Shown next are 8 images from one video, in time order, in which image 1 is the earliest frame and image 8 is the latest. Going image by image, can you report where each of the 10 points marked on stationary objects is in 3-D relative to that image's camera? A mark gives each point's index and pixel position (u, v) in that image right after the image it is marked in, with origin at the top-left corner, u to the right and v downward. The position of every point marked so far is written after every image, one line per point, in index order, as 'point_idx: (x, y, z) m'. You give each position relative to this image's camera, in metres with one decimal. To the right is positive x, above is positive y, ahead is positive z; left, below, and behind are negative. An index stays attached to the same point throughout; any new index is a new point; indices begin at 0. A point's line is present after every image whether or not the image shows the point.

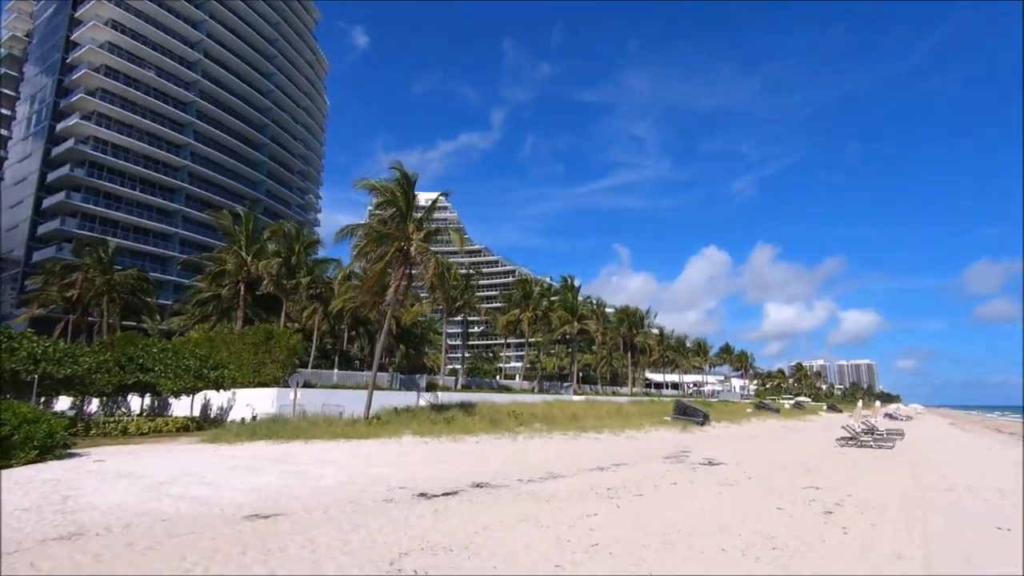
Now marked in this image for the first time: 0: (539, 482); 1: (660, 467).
0: (+0.6, -4.3, +11.9) m
1: (+4.2, -5.1, +15.3) m
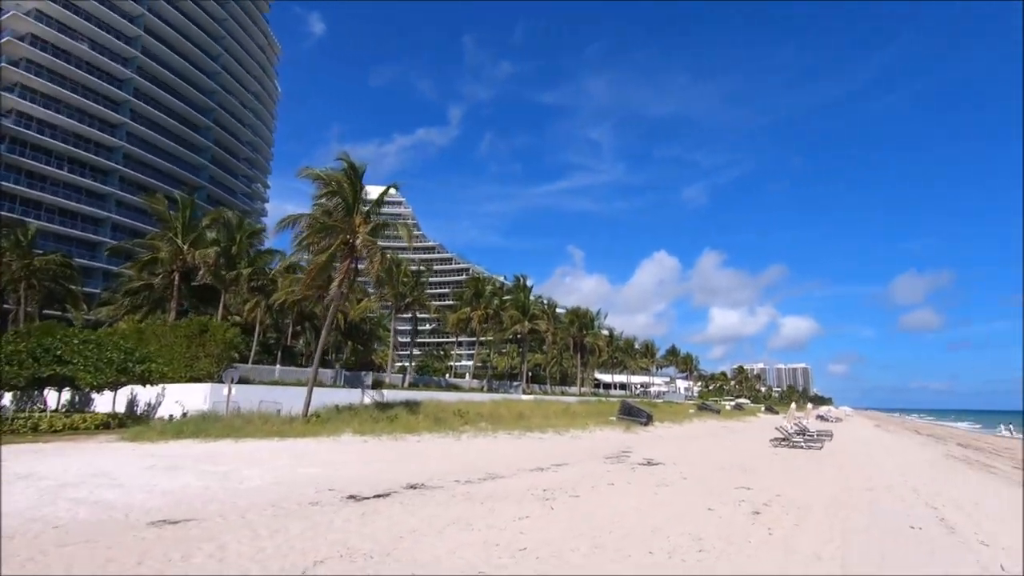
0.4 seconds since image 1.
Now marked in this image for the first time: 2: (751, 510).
0: (-0.8, -4.2, +11.6) m
1: (+2.5, -5.1, +15.3) m
2: (+4.1, -3.8, +9.4) m
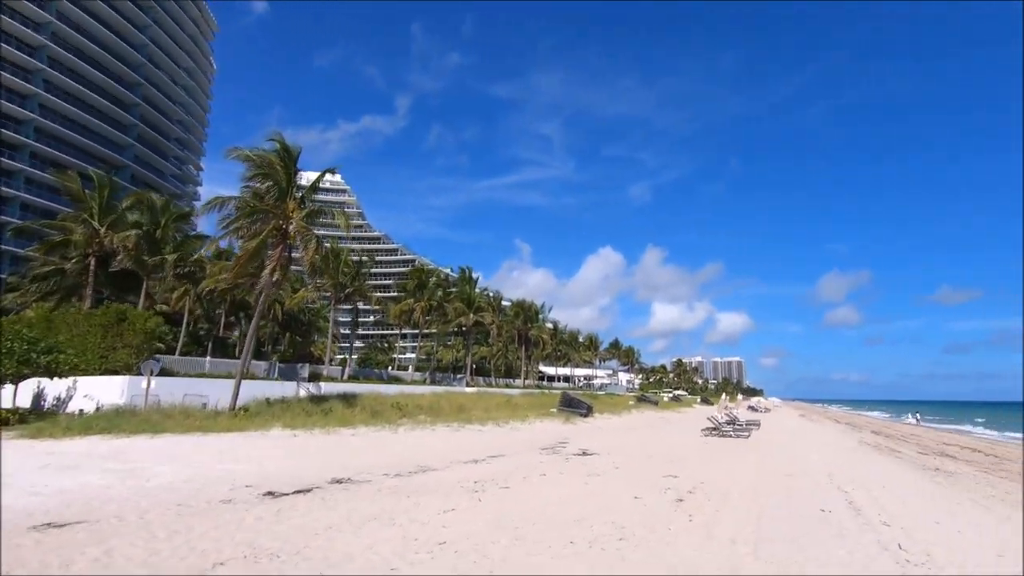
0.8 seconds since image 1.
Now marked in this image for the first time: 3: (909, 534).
0: (-2.3, -4.0, +11.3) m
1: (+0.6, -4.8, +15.3) m
2: (+2.9, -3.7, +9.5) m
3: (+5.8, -3.6, +7.8) m
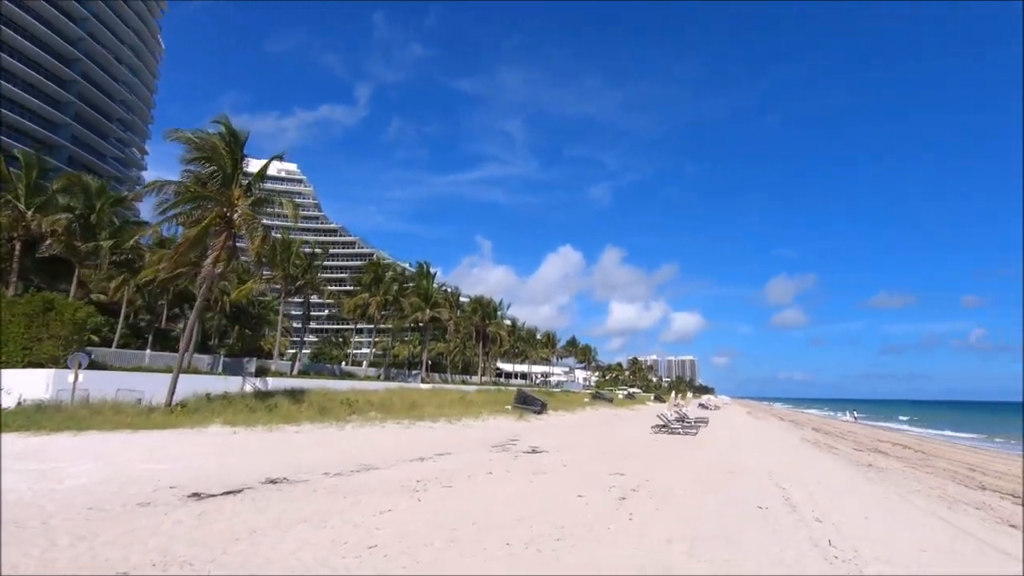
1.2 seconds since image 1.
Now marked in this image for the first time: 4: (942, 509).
0: (-3.4, -3.8, +10.9) m
1: (-0.8, -4.7, +15.1) m
2: (+1.9, -3.7, +9.5) m
3: (+4.9, -3.6, +8.0) m
4: (+8.2, -4.2, +10.3) m
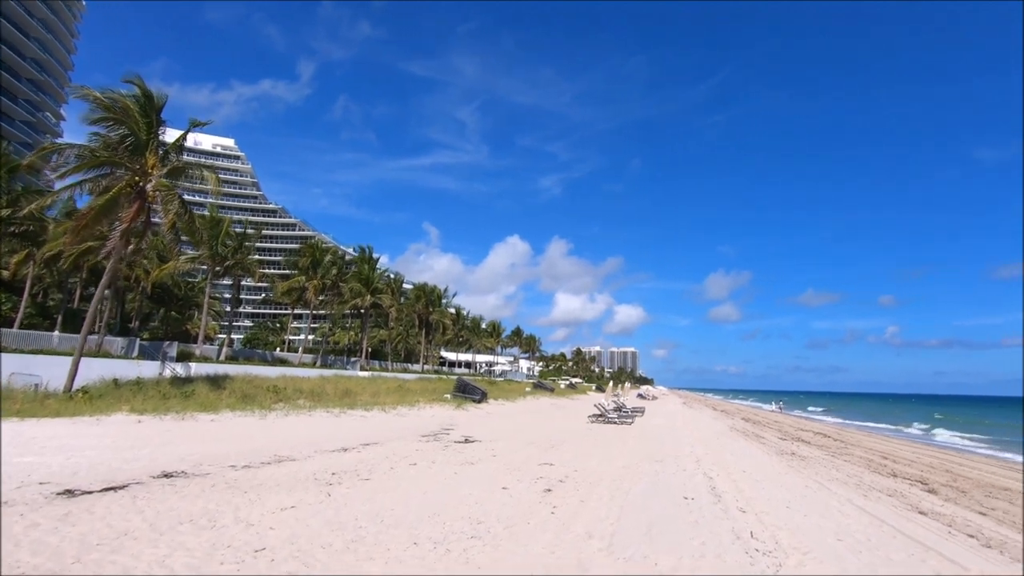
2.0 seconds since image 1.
0: (-4.8, -3.4, +10.0) m
1: (-2.7, -4.2, +14.5) m
2: (+0.5, -3.4, +9.2) m
3: (+3.7, -3.4, +7.9) m
4: (+6.7, -4.1, +10.5) m
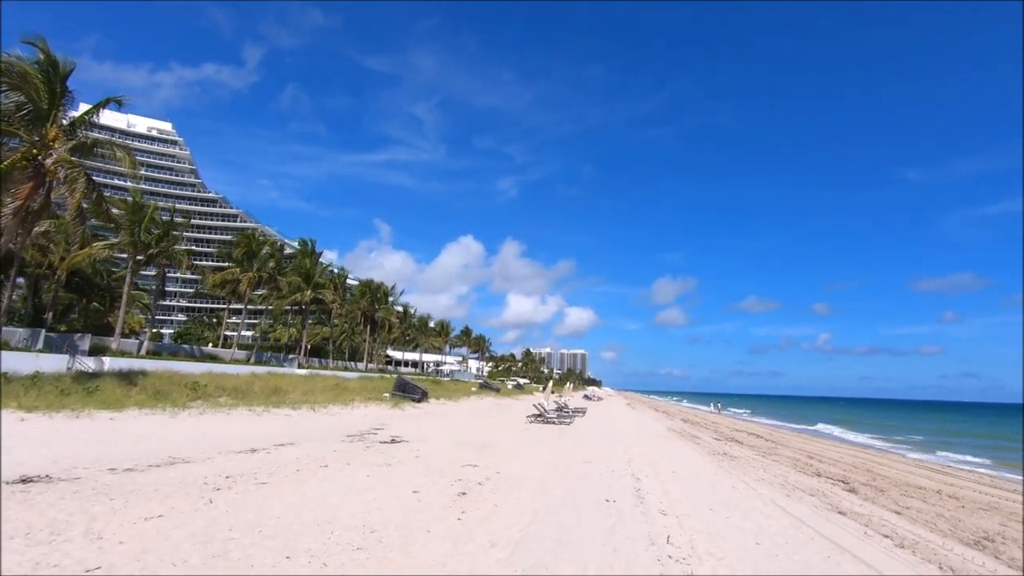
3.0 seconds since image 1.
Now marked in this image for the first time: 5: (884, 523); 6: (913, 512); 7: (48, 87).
0: (-6.3, -3.0, +8.9) m
1: (-4.6, -4.0, +13.6) m
2: (-0.8, -3.2, +8.5) m
3: (+2.4, -3.3, +7.6) m
4: (+5.2, -4.1, +10.5) m
5: (+6.2, -4.0, +9.1) m
6: (+7.8, -4.3, +10.4) m
7: (-15.9, +6.9, +18.5) m
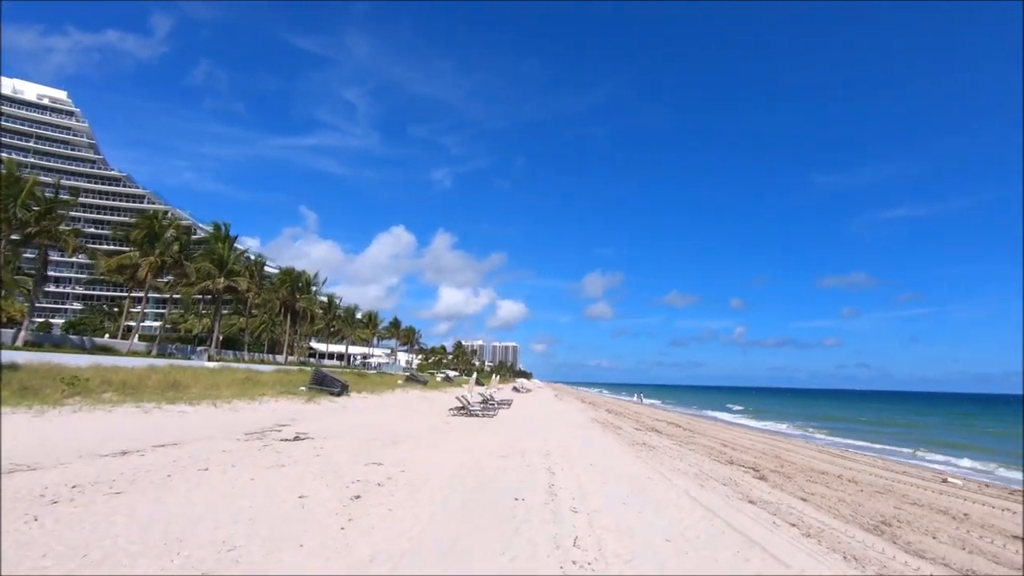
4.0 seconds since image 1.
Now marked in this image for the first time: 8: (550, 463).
0: (-7.7, -2.7, +7.4) m
1: (-6.6, -3.6, +12.2) m
2: (-2.3, -2.9, +7.7) m
3: (+1.1, -3.1, +7.2) m
4: (+3.5, -3.8, +10.3) m
5: (+4.7, -3.8, +9.1) m
6: (+6.0, -4.1, +10.6) m
7: (-18.2, +7.6, +15.6) m
8: (+0.9, -3.8, +11.8) m
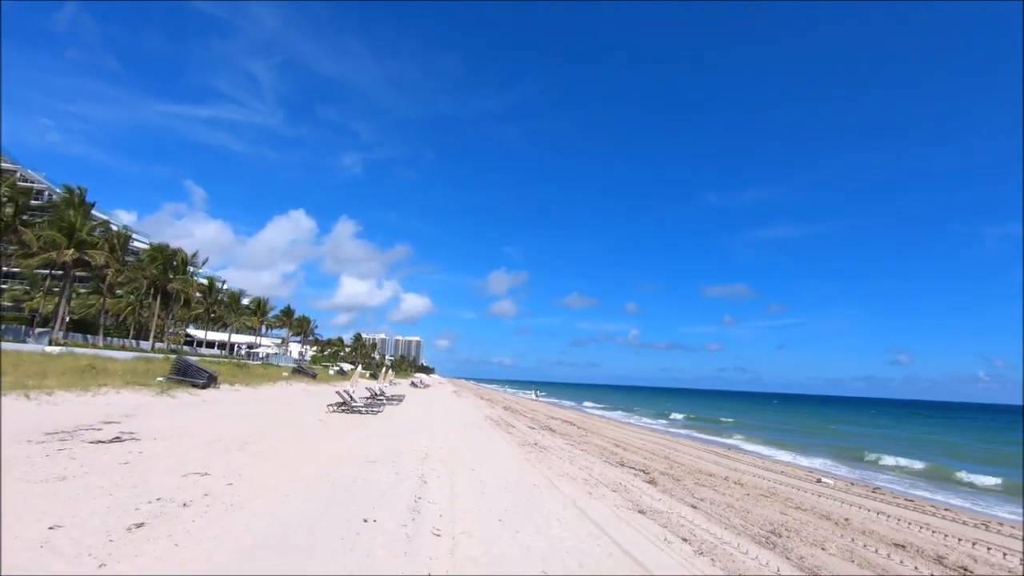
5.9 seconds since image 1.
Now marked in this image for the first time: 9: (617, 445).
0: (-9.2, -2.0, +4.5) m
1: (-9.0, -2.9, +9.5) m
2: (-3.9, -2.4, +5.7) m
3: (-0.6, -2.8, +5.8) m
4: (+1.2, -3.6, +9.3) m
5: (+2.6, -3.6, +8.3) m
6: (+3.6, -4.0, +10.1) m
7: (-20.5, +8.9, +10.7) m
8: (-1.6, -3.5, +10.4) m
9: (+3.6, -5.4, +18.7) m
